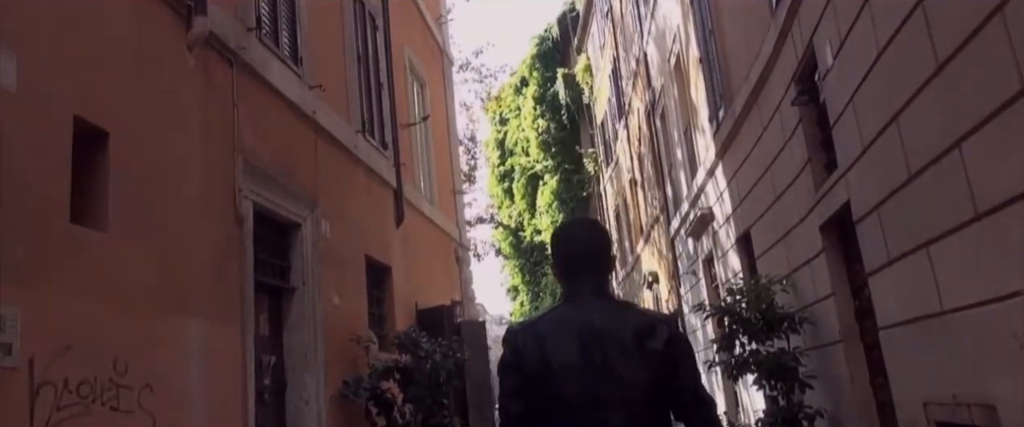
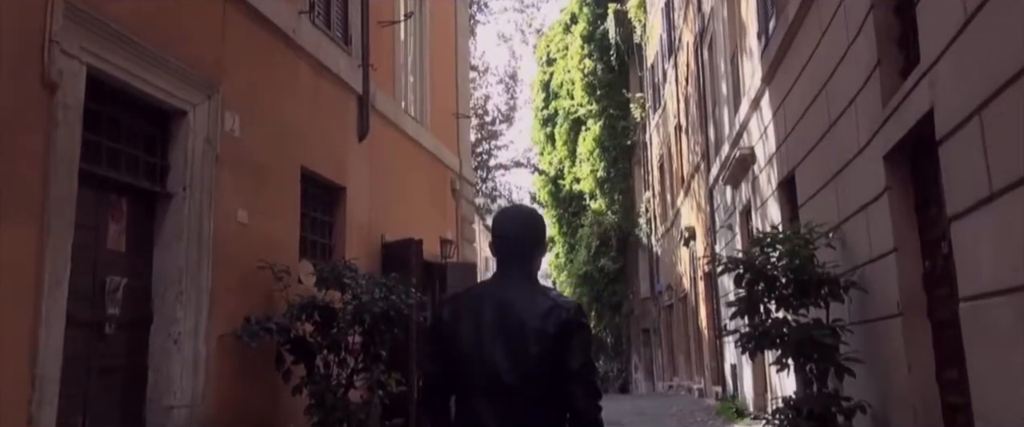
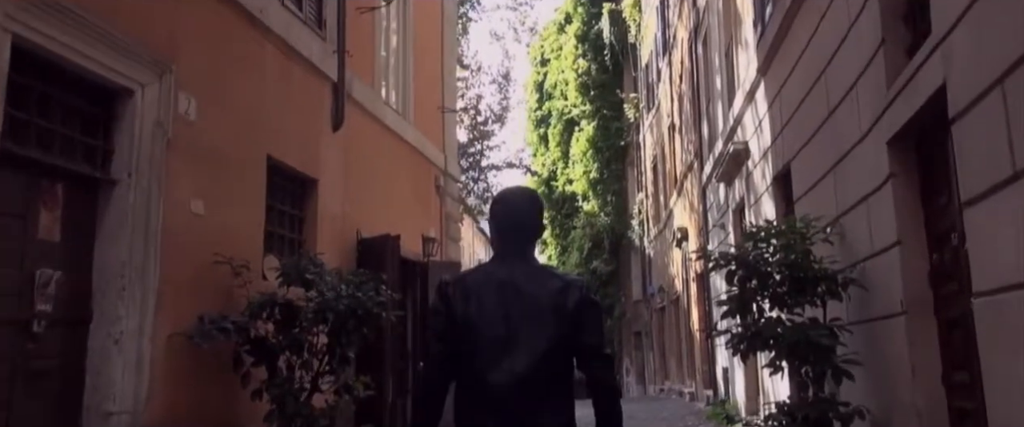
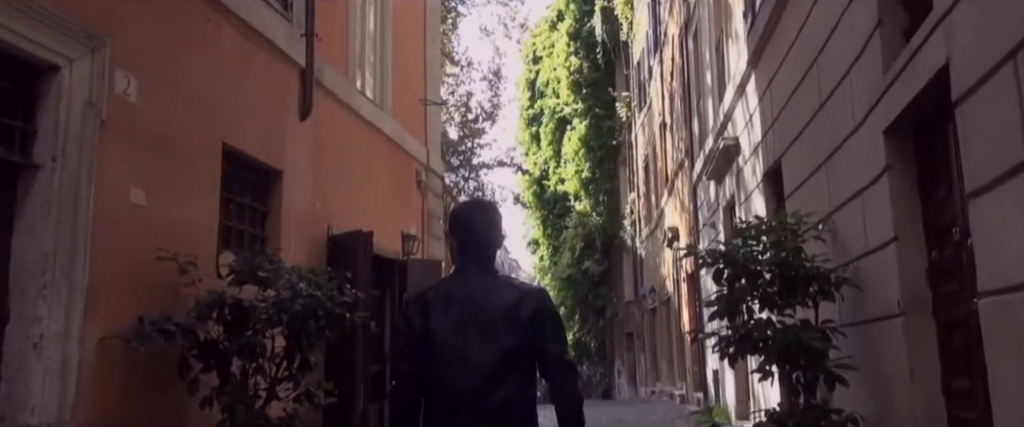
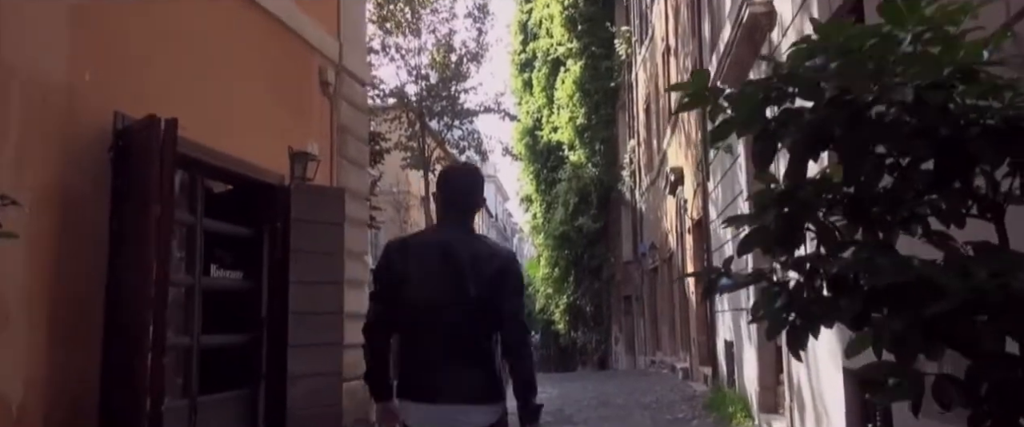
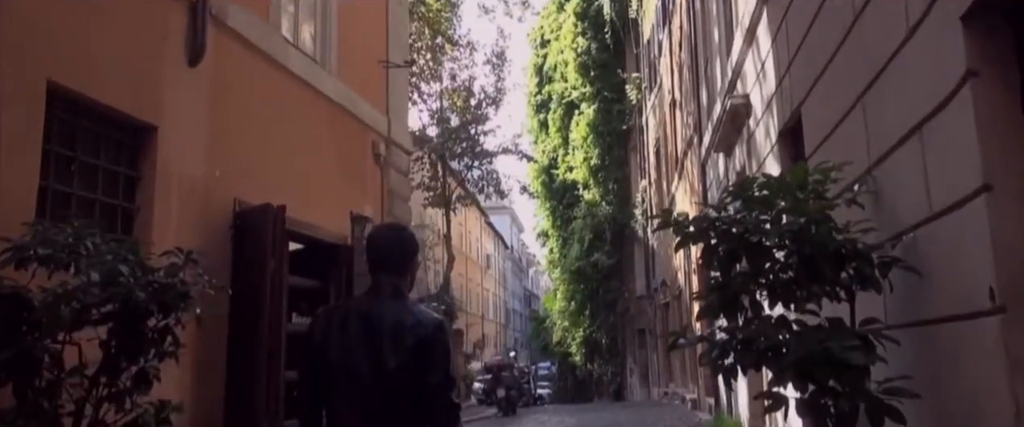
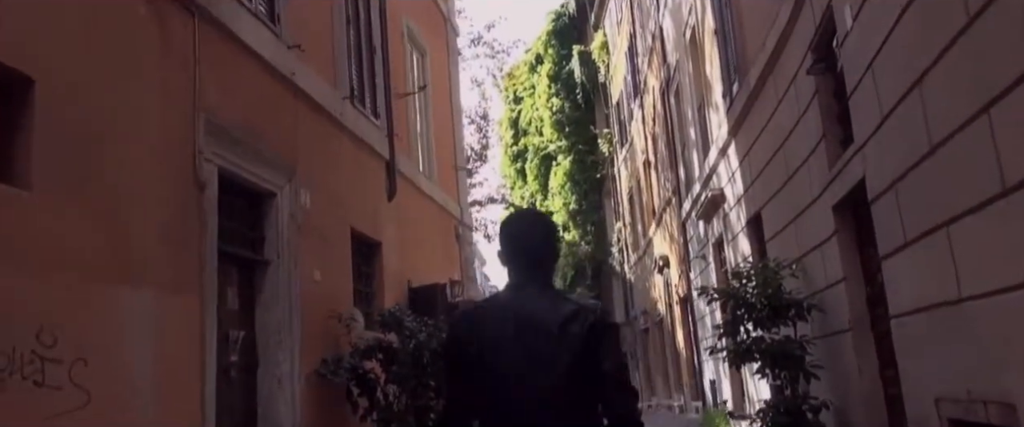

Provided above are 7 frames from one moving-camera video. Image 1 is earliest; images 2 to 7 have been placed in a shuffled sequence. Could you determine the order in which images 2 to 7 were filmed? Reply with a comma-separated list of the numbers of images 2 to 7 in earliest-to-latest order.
7, 2, 3, 4, 6, 5
